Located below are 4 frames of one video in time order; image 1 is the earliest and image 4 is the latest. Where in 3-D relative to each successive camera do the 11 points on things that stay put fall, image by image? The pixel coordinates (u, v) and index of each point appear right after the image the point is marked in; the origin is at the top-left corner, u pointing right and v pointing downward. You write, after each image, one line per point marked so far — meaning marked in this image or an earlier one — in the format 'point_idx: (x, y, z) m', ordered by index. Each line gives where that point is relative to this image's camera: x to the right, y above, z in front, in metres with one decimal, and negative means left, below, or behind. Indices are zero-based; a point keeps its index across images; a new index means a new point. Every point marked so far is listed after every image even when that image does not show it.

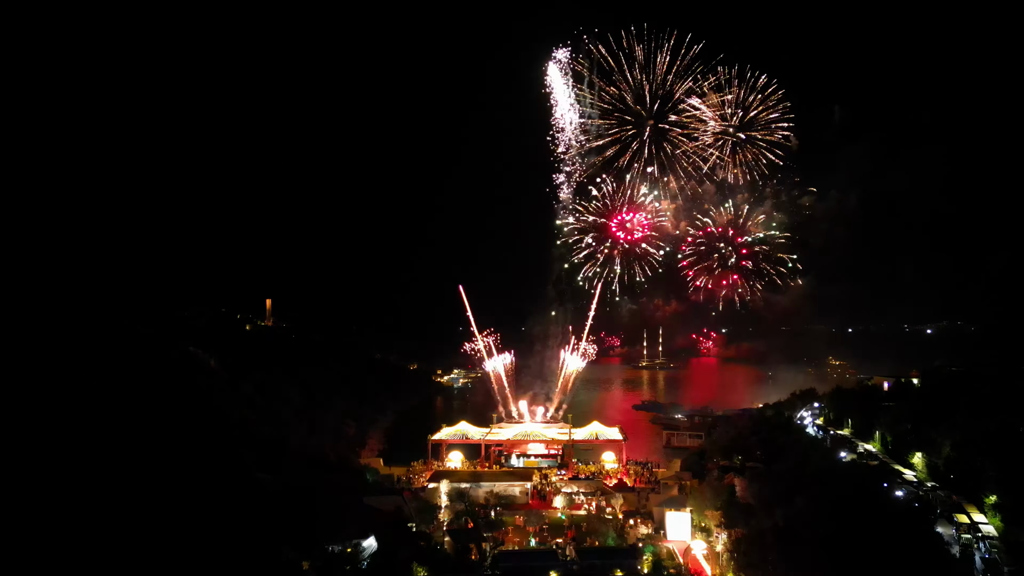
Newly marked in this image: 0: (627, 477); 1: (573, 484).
0: (+2.9, -4.8, +17.9) m
1: (+1.5, -4.8, +17.4) m
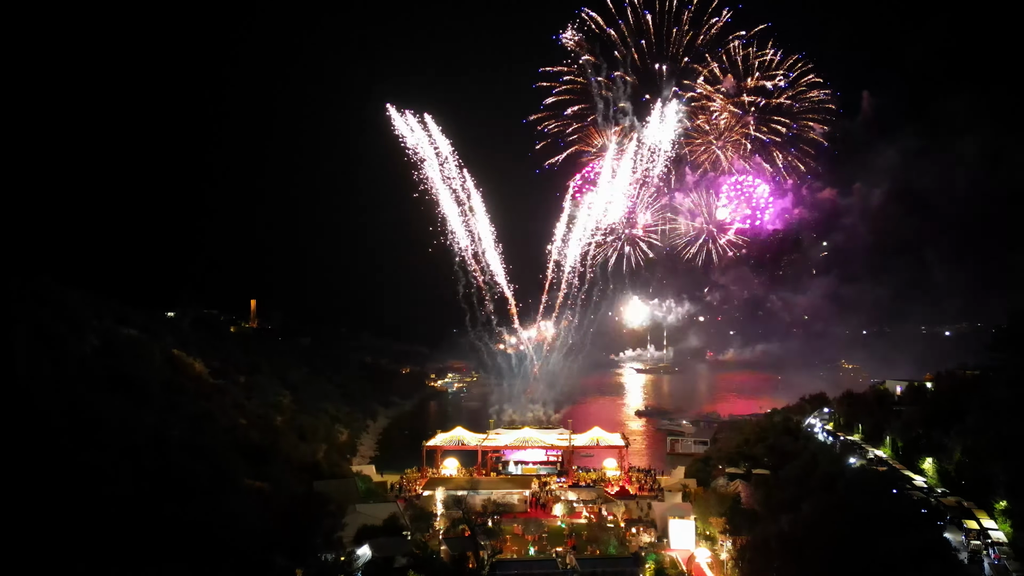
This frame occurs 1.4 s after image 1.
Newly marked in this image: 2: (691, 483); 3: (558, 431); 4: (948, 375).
0: (+2.9, -4.8, +17.4) m
1: (+1.4, -4.8, +16.9) m
2: (+4.2, -4.6, +16.9) m
3: (+1.3, -3.9, +19.4) m
4: (+10.4, -2.1, +17.0) m
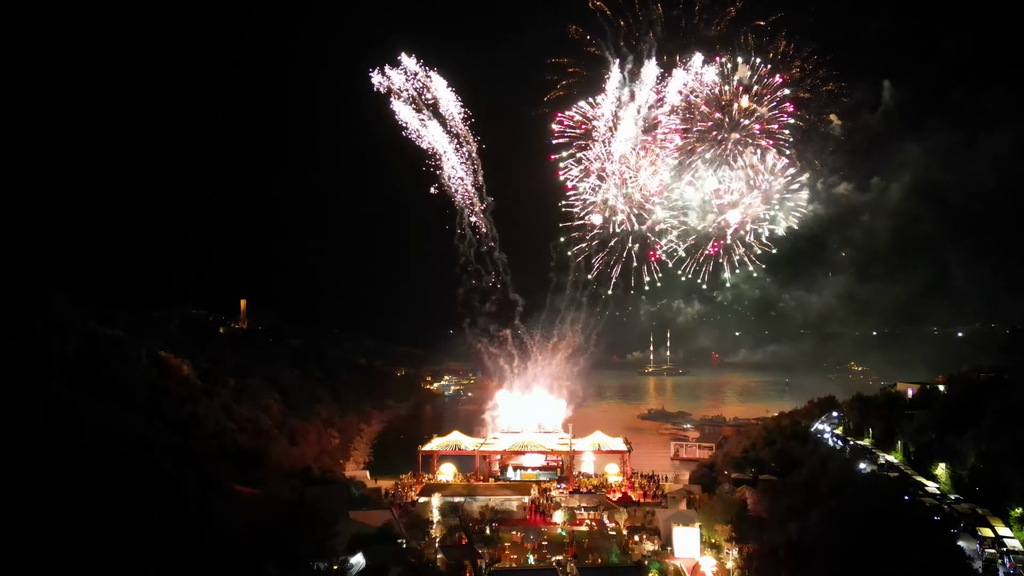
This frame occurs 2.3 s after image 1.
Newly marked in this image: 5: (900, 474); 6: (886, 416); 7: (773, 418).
0: (+2.8, -4.8, +16.9) m
1: (+1.4, -4.8, +16.3) m
2: (+4.2, -4.6, +16.4) m
3: (+1.2, -3.9, +18.9) m
4: (+10.4, -2.1, +16.6) m
5: (+7.6, -3.7, +14.0) m
6: (+8.7, -3.0, +16.7) m
7: (+7.0, -3.5, +19.2) m
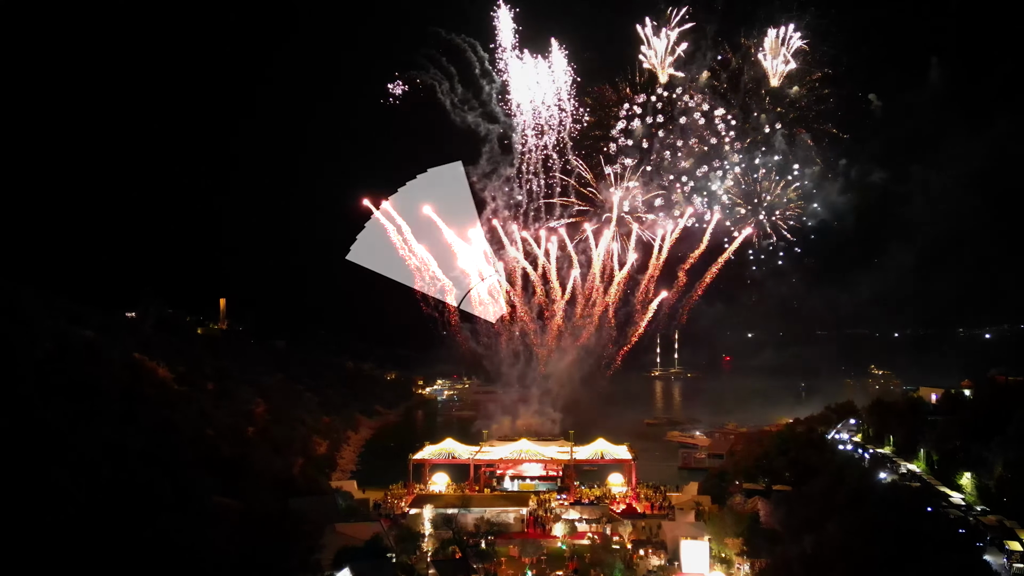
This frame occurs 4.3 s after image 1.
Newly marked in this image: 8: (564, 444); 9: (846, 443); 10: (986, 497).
0: (+2.7, -4.7, +15.9) m
1: (+1.3, -4.8, +15.4) m
2: (+4.1, -4.6, +15.5) m
3: (+1.1, -3.9, +18.0) m
4: (+10.3, -2.0, +15.7) m
5: (+7.6, -3.6, +13.1) m
6: (+8.6, -2.9, +15.8) m
7: (+6.9, -3.4, +18.3) m
8: (+1.2, -3.8, +17.8) m
9: (+7.5, -3.5, +16.3) m
10: (+8.4, -3.7, +12.6) m
